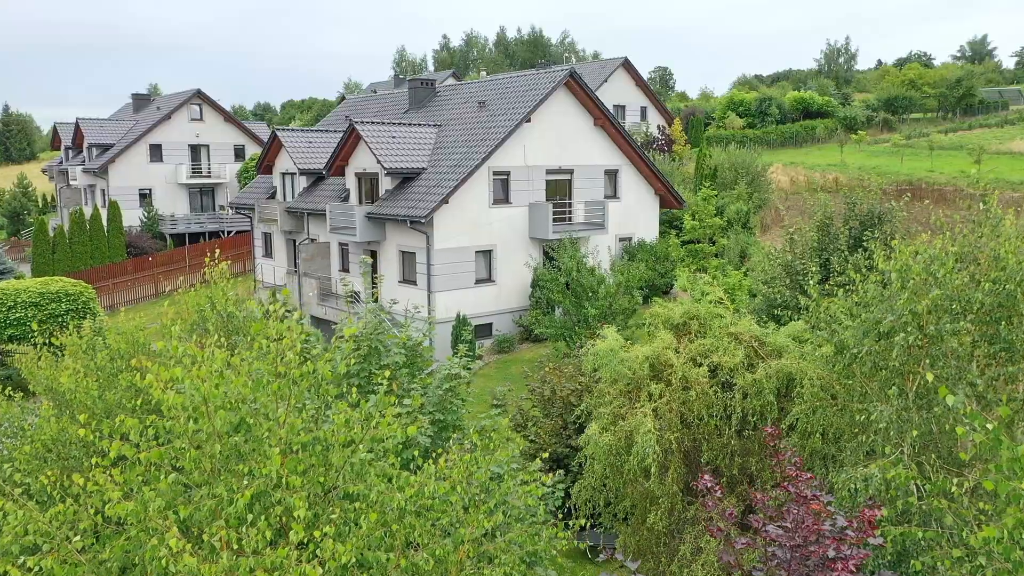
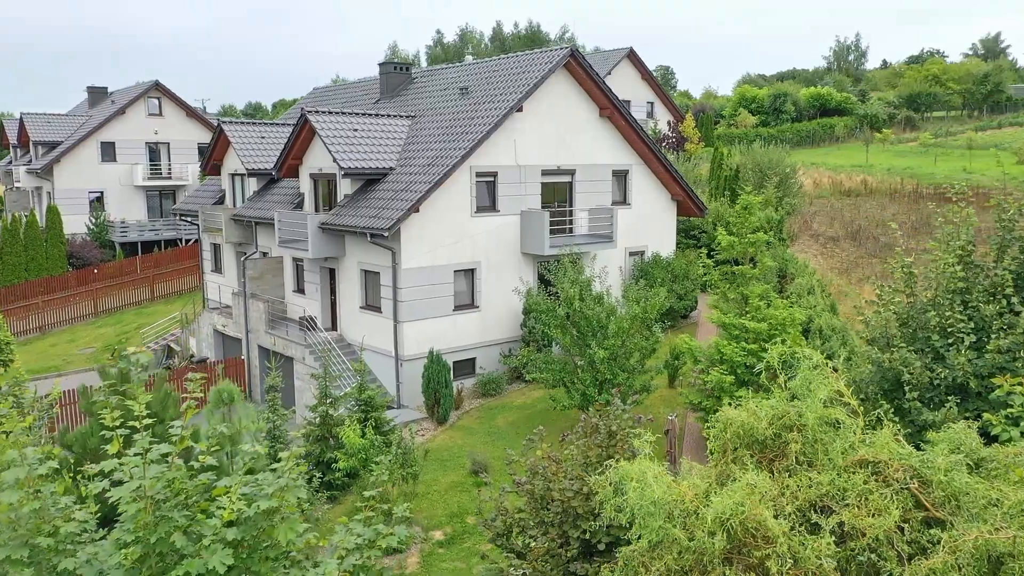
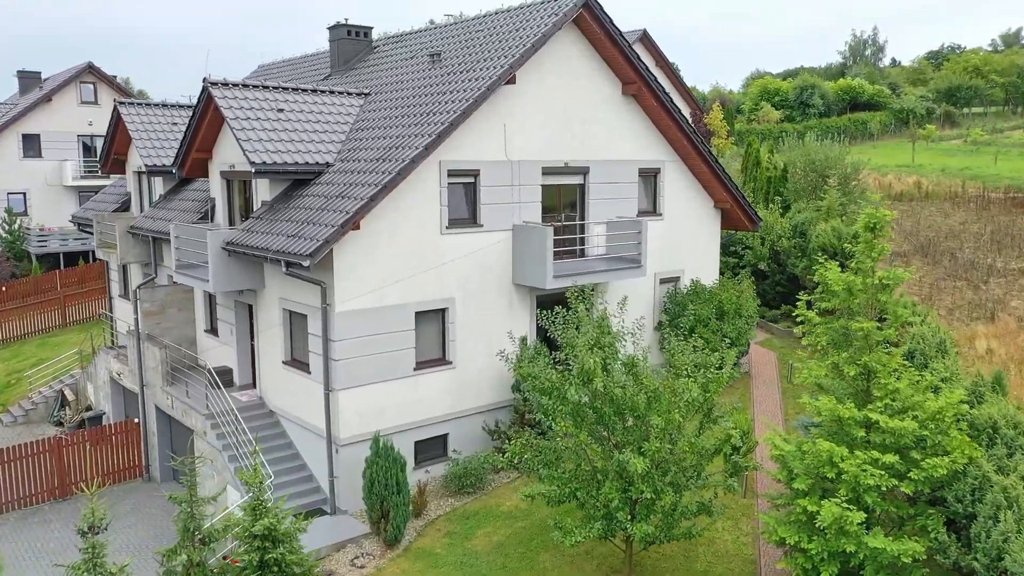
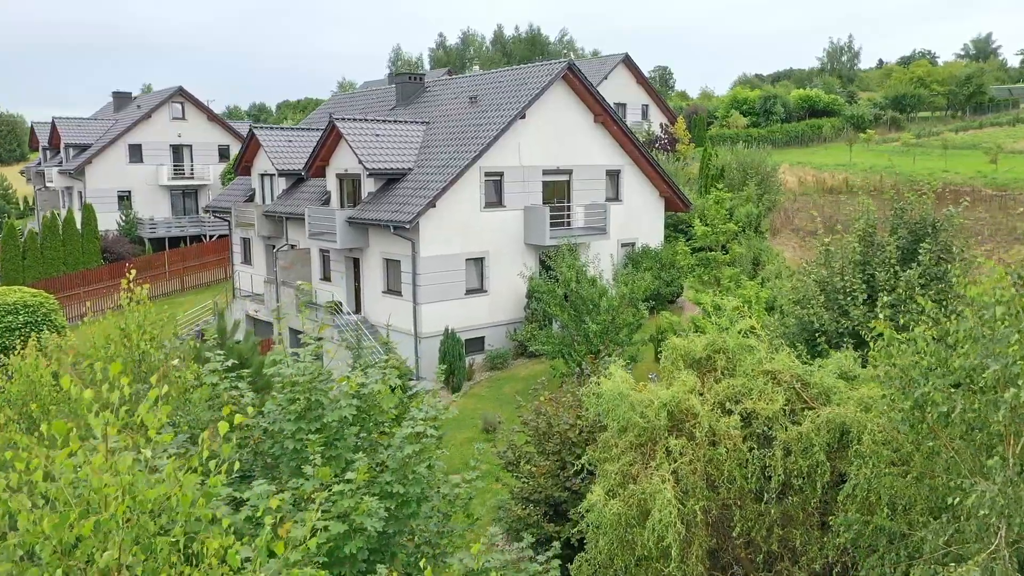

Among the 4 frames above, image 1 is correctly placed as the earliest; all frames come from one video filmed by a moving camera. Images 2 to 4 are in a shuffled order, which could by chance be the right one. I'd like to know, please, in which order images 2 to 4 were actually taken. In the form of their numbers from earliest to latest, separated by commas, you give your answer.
4, 2, 3
